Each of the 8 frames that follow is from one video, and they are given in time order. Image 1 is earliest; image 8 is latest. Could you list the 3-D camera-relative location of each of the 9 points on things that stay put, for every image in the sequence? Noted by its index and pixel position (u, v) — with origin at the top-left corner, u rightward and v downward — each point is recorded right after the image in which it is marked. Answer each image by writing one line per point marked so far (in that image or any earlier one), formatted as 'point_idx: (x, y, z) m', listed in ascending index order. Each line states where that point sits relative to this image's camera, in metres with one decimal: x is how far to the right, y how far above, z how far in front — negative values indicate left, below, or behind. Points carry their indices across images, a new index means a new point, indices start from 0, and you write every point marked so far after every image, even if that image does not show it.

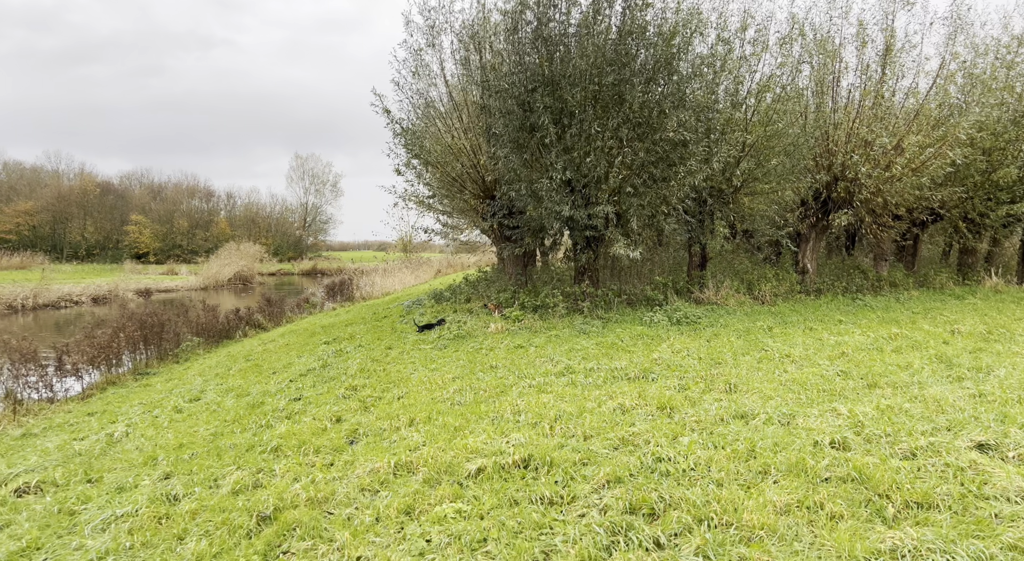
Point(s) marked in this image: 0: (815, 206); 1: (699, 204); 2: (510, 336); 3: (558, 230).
0: (+7.8, +1.9, +17.4) m
1: (+4.6, +1.9, +16.5) m
2: (0.0, -1.1, +12.8) m
3: (+1.0, +1.2, +14.9) m
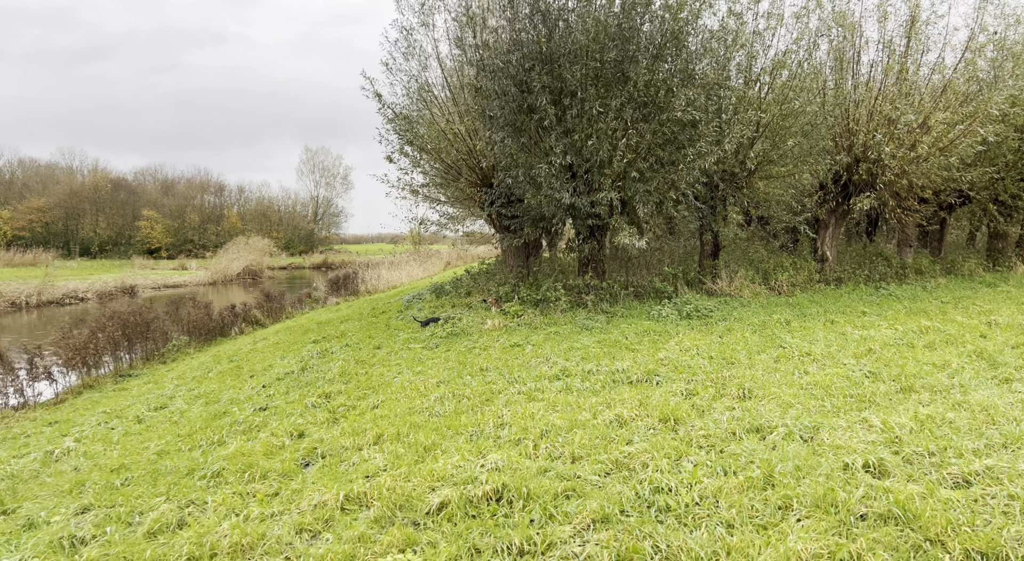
0: (+7.8, +2.2, +16.4) m
1: (+4.6, +2.1, +15.6) m
2: (-0.1, -0.9, +12.0) m
3: (+0.9, +1.3, +14.0) m
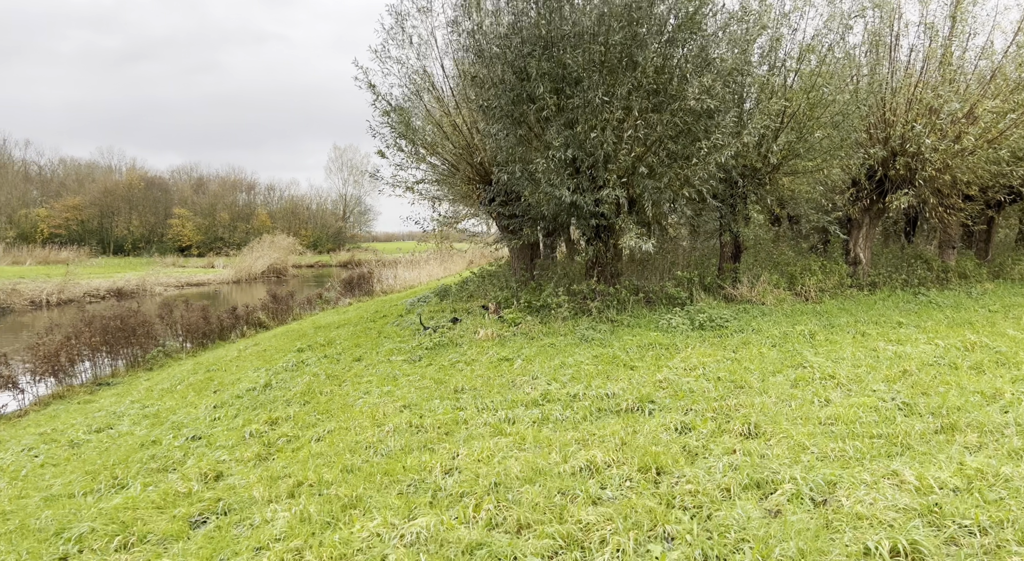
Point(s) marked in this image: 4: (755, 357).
0: (+7.9, +2.1, +15.0) m
1: (+4.6, +2.0, +14.3) m
2: (-0.2, -1.0, +10.9) m
3: (+0.9, +1.2, +12.9) m
4: (+3.4, -1.1, +9.4) m
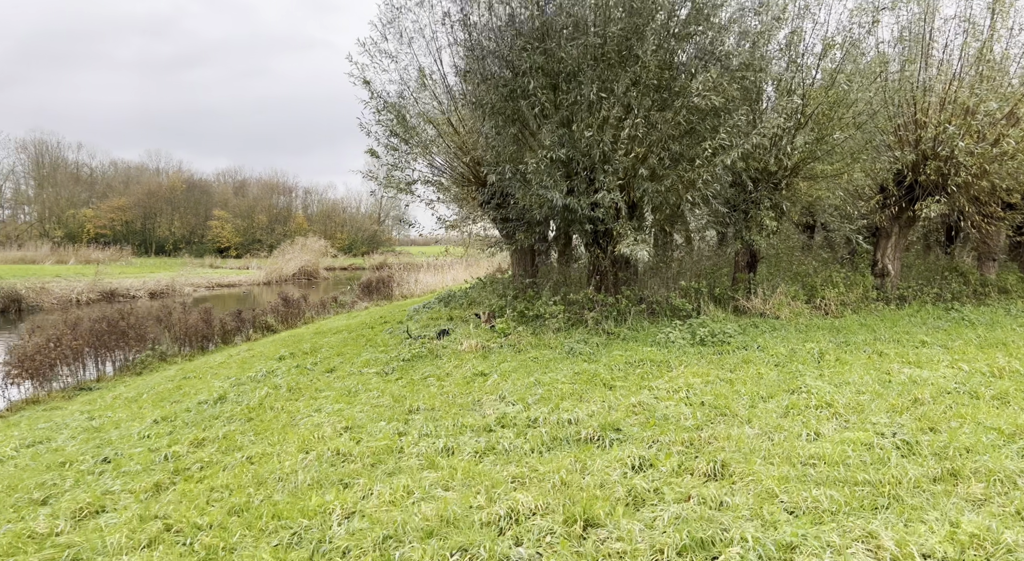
0: (+7.9, +1.8, +13.9) m
1: (+4.6, +1.8, +13.4) m
2: (-0.5, -1.2, +10.2) m
3: (+0.8, +1.1, +12.2) m
4: (+3.0, -1.2, +8.5) m
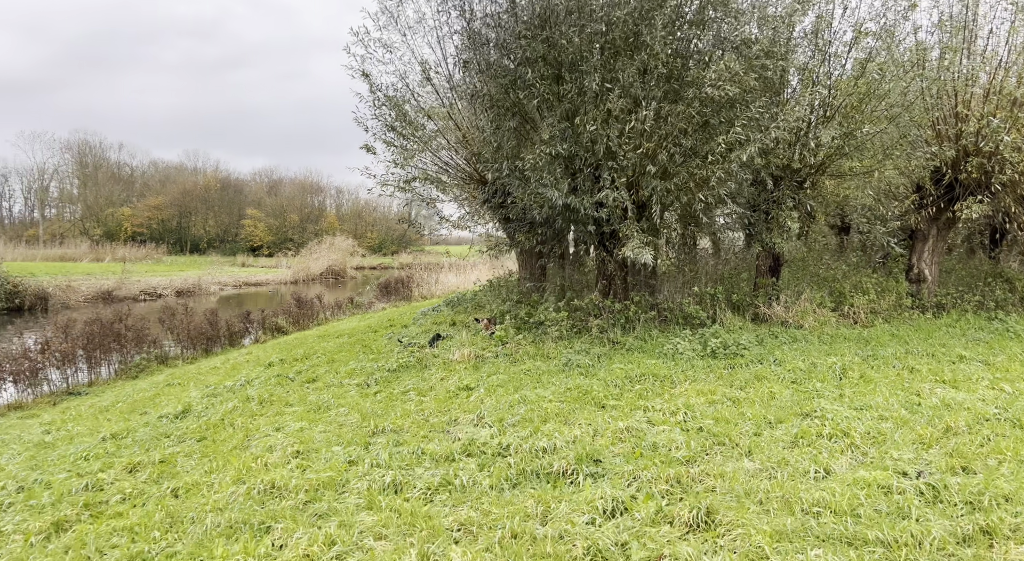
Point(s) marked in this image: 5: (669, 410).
0: (+8.0, +1.7, +12.8) m
1: (+4.6, +1.7, +12.4) m
2: (-0.5, -1.2, +9.5) m
3: (+0.8, +1.0, +11.4) m
4: (+2.8, -1.3, +7.7) m
5: (+1.6, -1.4, +7.1) m
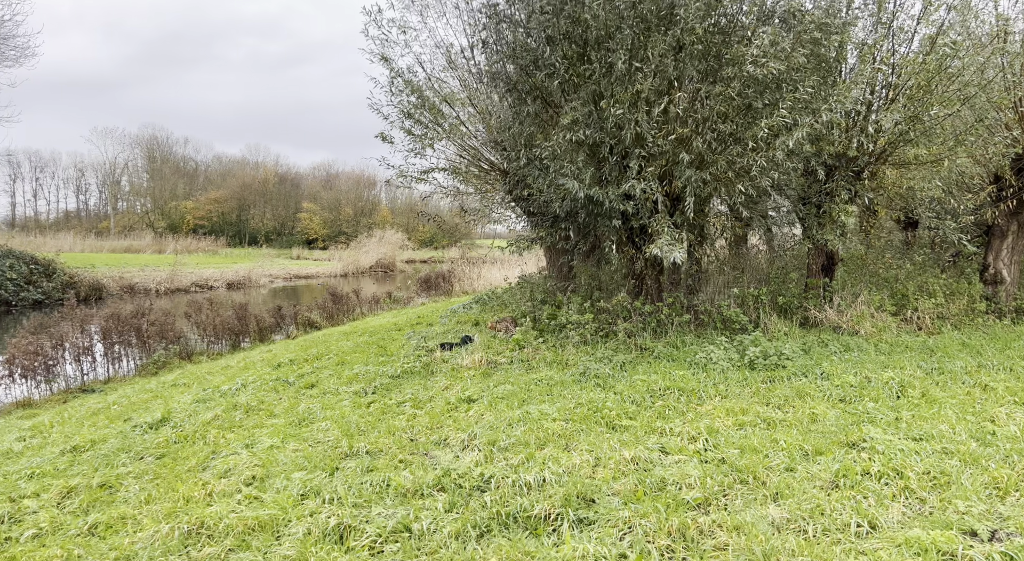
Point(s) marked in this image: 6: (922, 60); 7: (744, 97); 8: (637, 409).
0: (+8.4, +1.6, +11.3) m
1: (+5.0, +1.6, +11.2) m
2: (-0.4, -1.2, +8.8) m
3: (+1.1, +1.0, +10.5) m
4: (+2.8, -1.4, +6.6) m
5: (+1.6, -1.4, +6.1) m
6: (+6.3, +3.4, +10.5) m
7: (+3.3, +2.6, +9.6) m
8: (+1.3, -1.3, +7.0) m
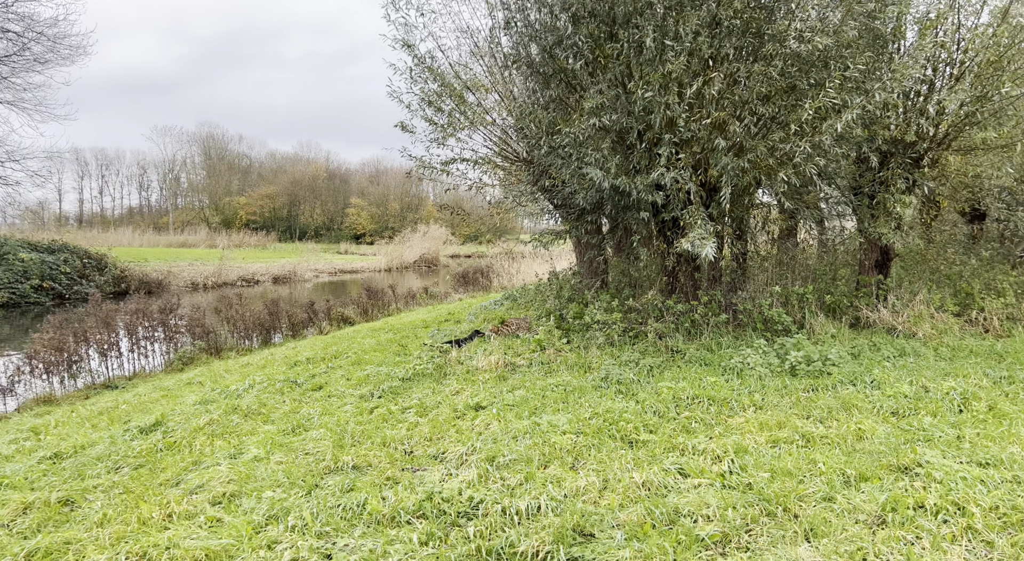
0: (+8.7, +1.7, +10.1) m
1: (+5.4, +1.7, +10.2) m
2: (-0.2, -1.2, +8.2) m
3: (+1.4, +1.0, +9.8) m
4: (+2.9, -1.4, +5.8) m
5: (+1.6, -1.4, +5.4) m
6: (+6.6, +3.4, +9.4) m
7: (+3.6, +2.6, +8.8) m
8: (+1.3, -1.3, +6.4) m
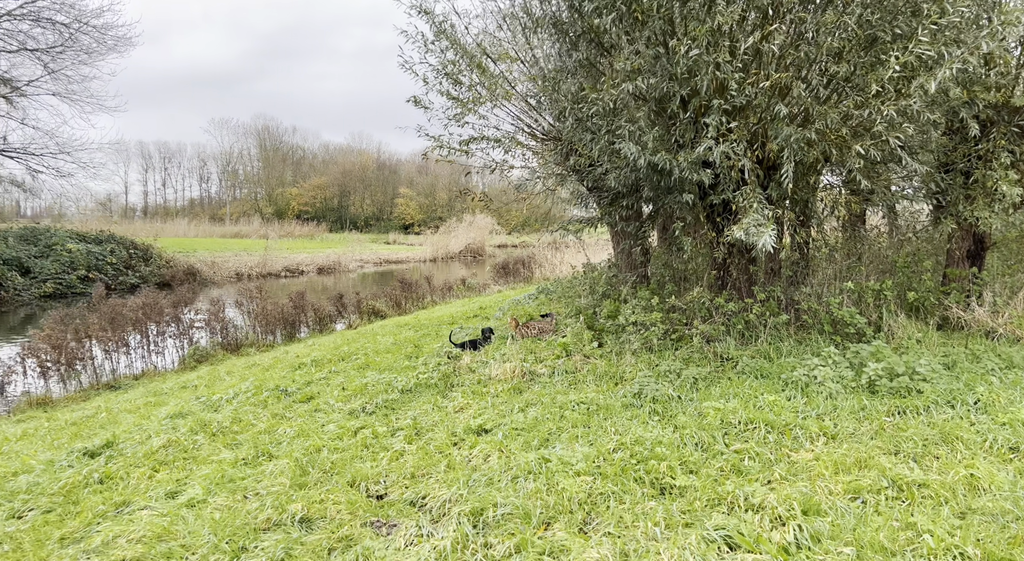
0: (+9.0, +1.8, +8.1) m
1: (+5.7, +1.8, +8.5) m
2: (0.0, -1.2, +7.0) m
3: (+1.7, +1.1, +8.4) m
4: (+2.9, -1.4, +4.4) m
5: (+1.6, -1.4, +4.1) m
6: (+6.9, +3.5, +7.6) m
7: (+3.8, +2.7, +7.2) m
8: (+1.4, -1.3, +5.0) m
